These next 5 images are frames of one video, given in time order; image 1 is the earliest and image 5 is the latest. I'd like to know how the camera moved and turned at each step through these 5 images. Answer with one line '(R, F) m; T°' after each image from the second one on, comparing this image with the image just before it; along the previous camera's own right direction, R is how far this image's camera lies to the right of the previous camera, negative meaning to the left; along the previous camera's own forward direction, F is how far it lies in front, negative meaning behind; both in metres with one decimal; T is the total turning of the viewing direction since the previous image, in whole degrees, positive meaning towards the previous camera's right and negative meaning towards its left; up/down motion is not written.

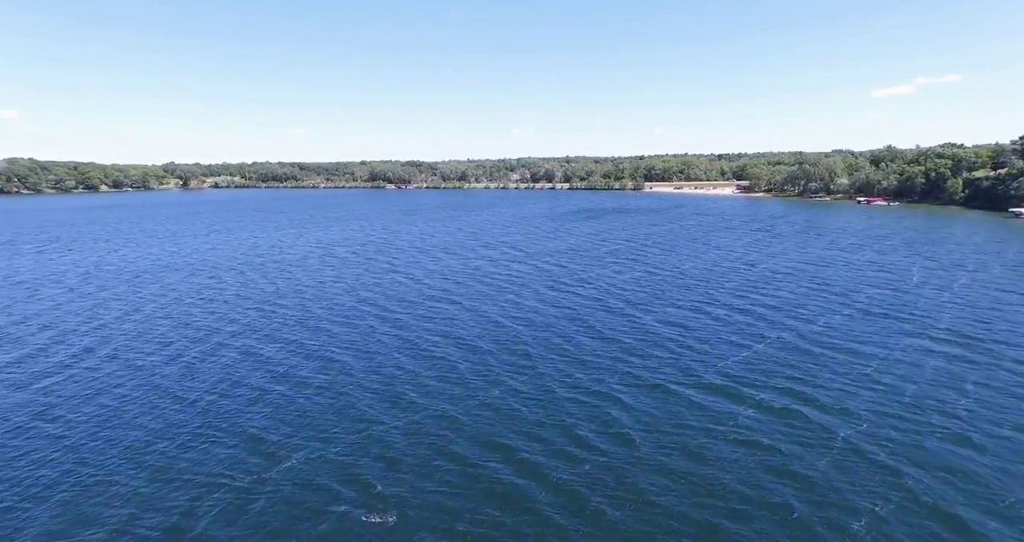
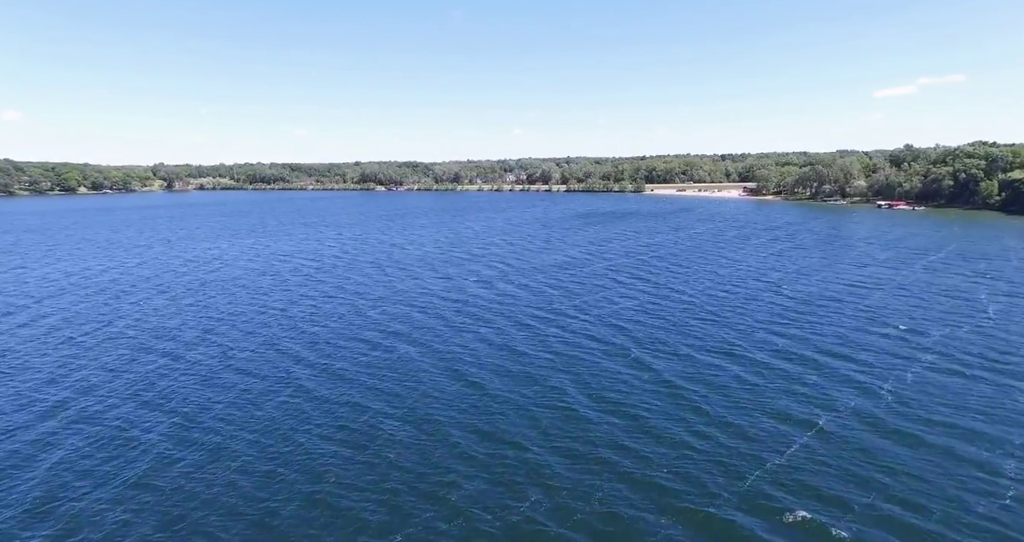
(+2.1, +14.5) m; 0°
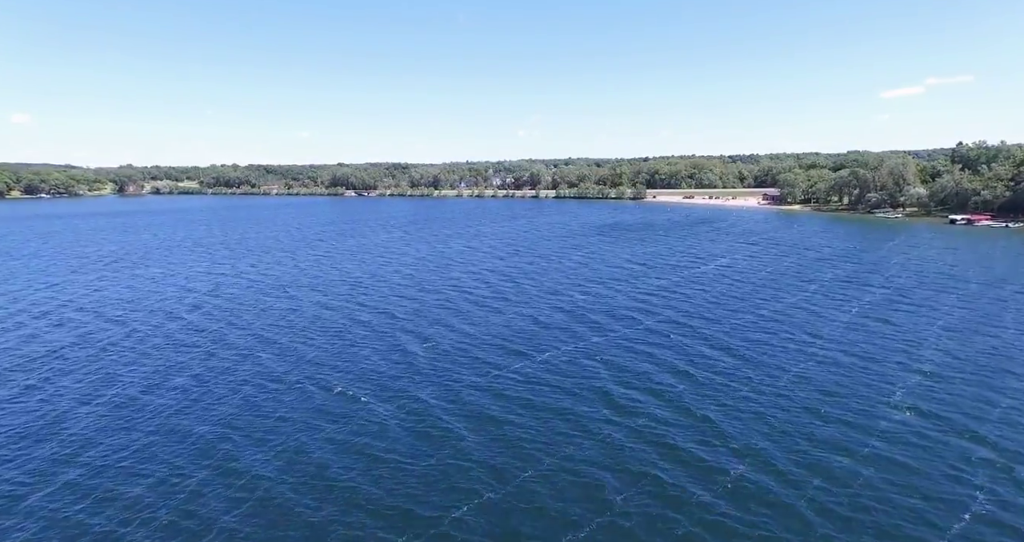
(+5.9, +38.0) m; 0°
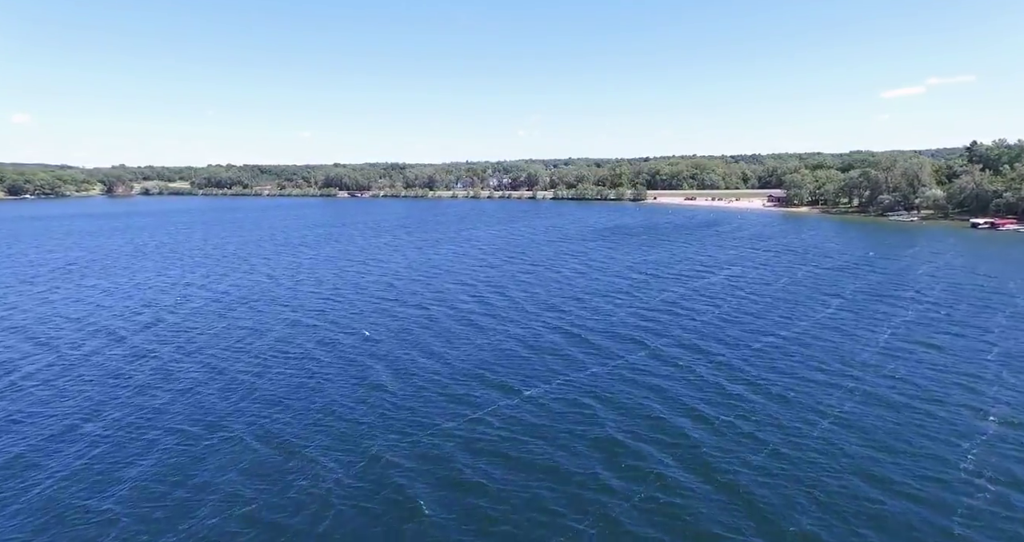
(+1.2, +8.2) m; 0°
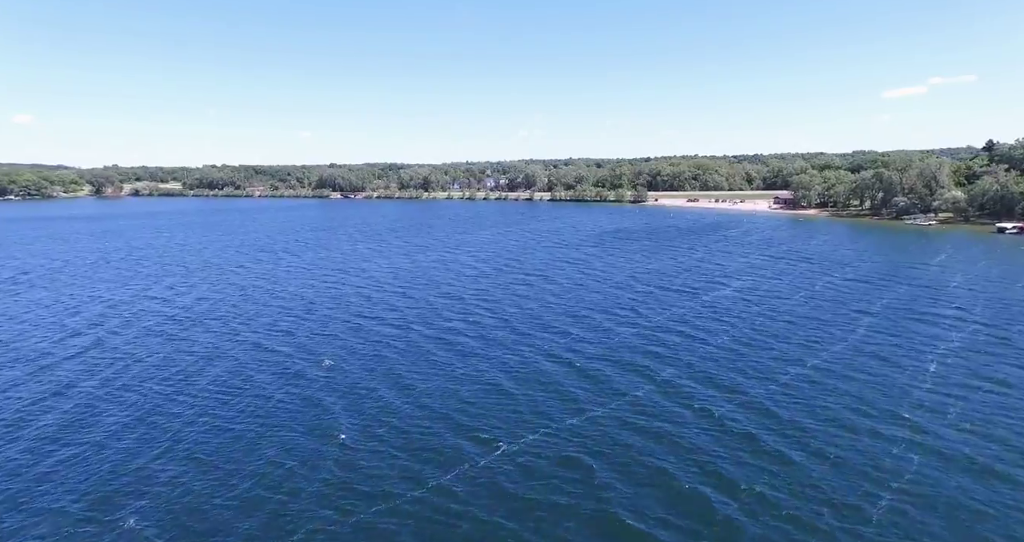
(+1.2, +8.3) m; 0°
